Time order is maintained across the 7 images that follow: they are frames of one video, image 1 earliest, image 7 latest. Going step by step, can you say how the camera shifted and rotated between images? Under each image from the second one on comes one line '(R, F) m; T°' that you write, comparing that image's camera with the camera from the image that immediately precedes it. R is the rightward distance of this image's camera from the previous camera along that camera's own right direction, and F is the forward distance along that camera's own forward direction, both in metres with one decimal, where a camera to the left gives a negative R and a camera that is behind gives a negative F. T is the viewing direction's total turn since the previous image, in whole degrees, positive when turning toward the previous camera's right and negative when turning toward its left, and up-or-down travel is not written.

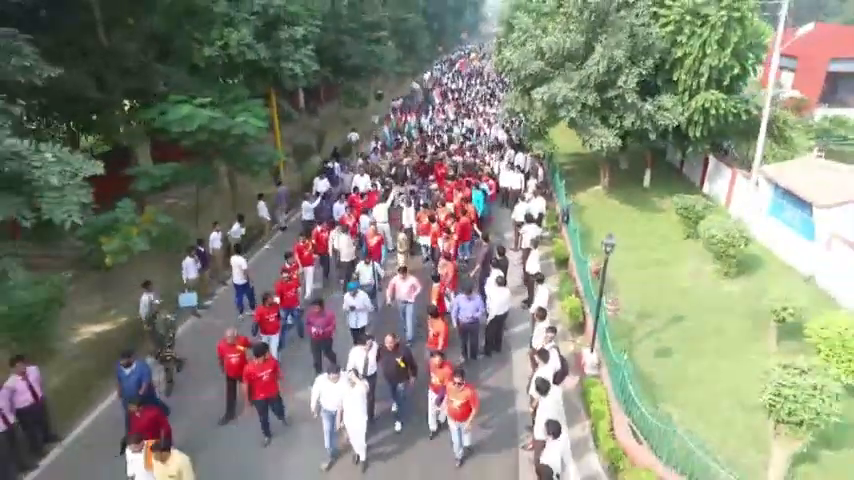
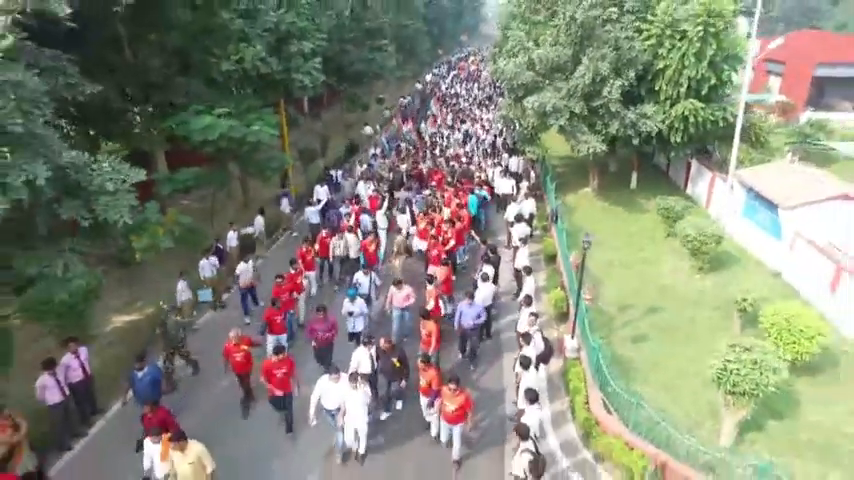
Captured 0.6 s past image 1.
(0.0, -1.0) m; 0°
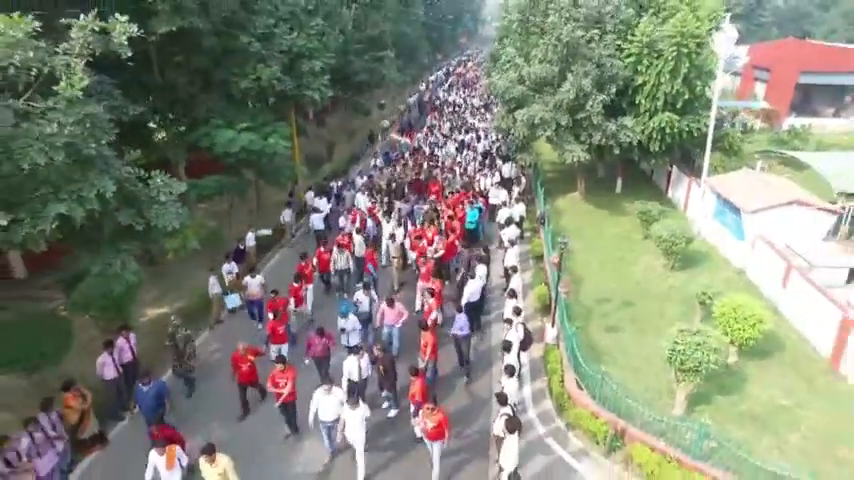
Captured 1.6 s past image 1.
(0.0, -1.3) m; 0°
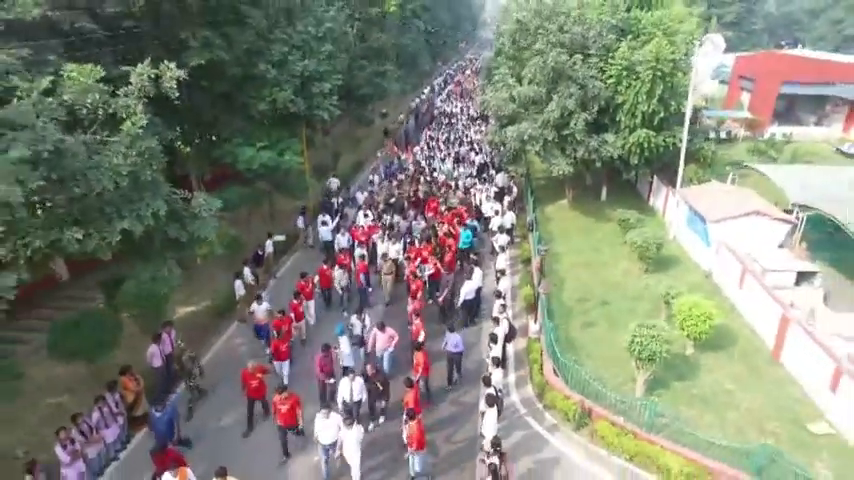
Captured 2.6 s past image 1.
(0.0, -1.5) m; 0°
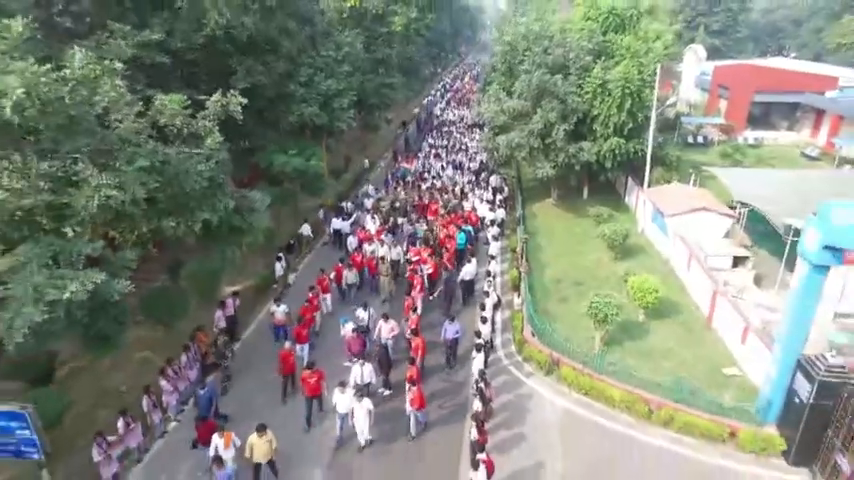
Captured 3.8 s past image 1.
(-0.1, -2.8) m; 0°
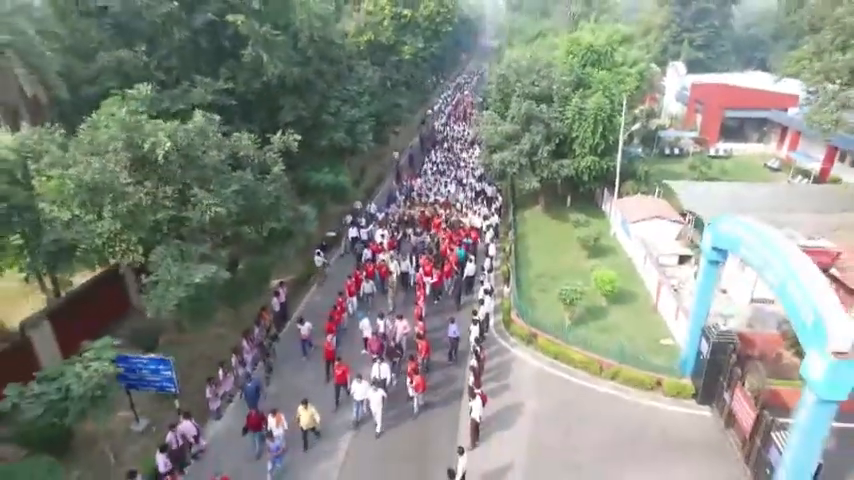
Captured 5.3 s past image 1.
(-0.2, -3.8) m; 0°
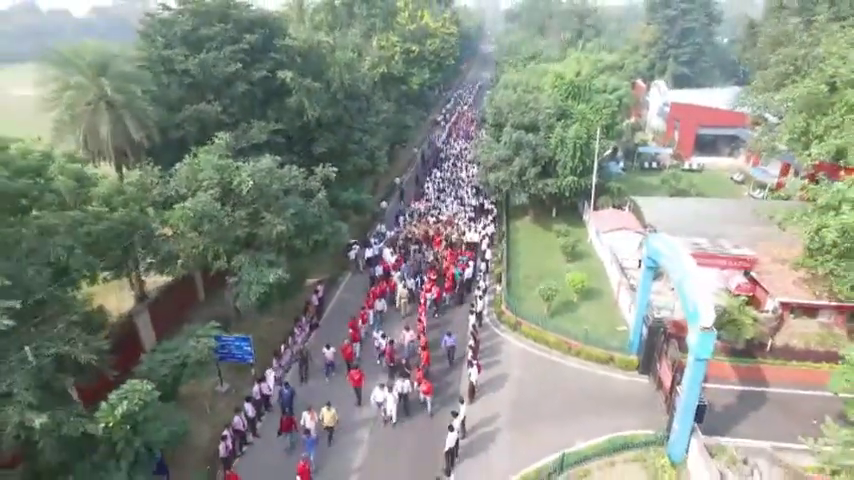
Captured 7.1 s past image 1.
(-0.2, -4.4) m; 0°
